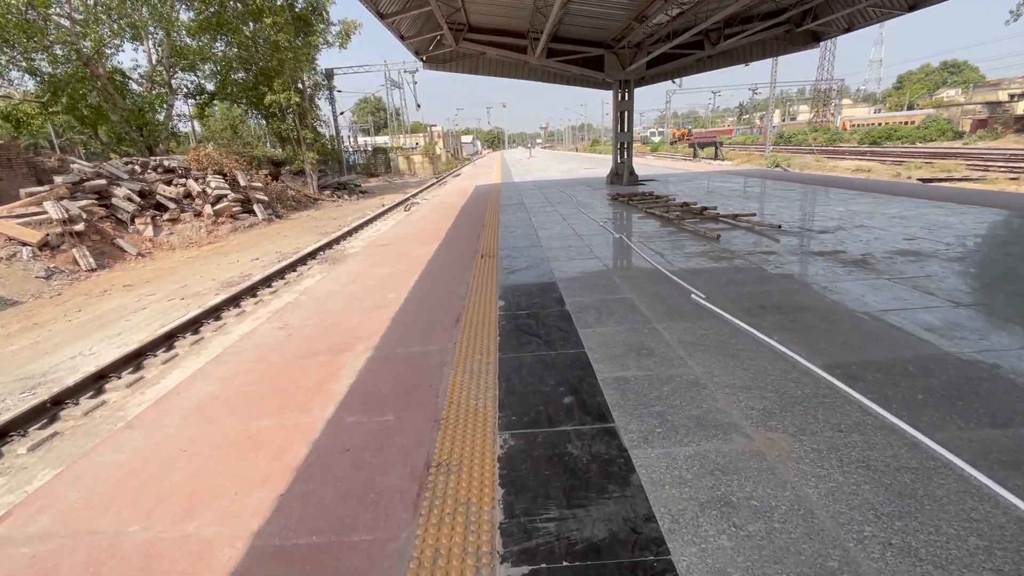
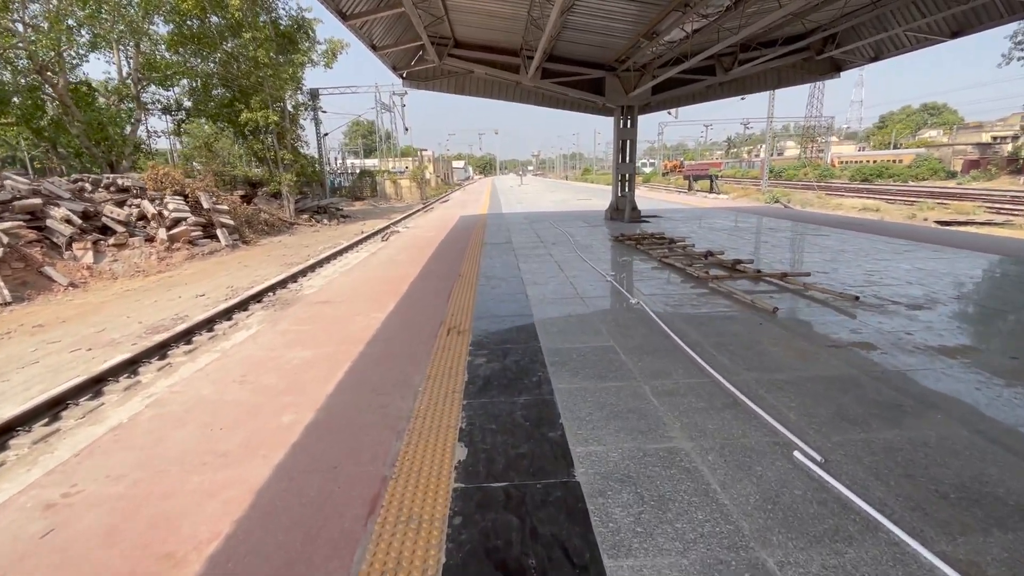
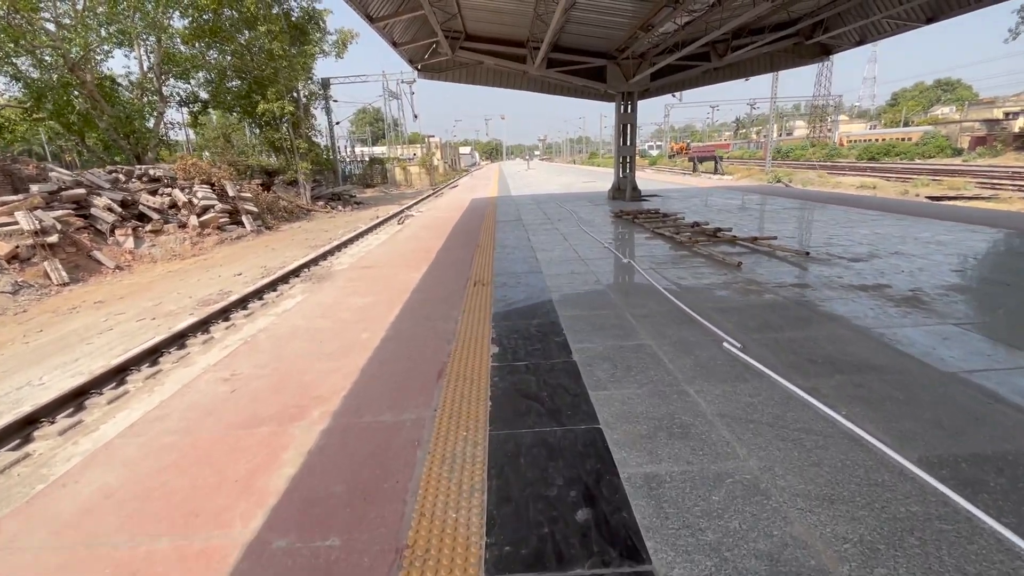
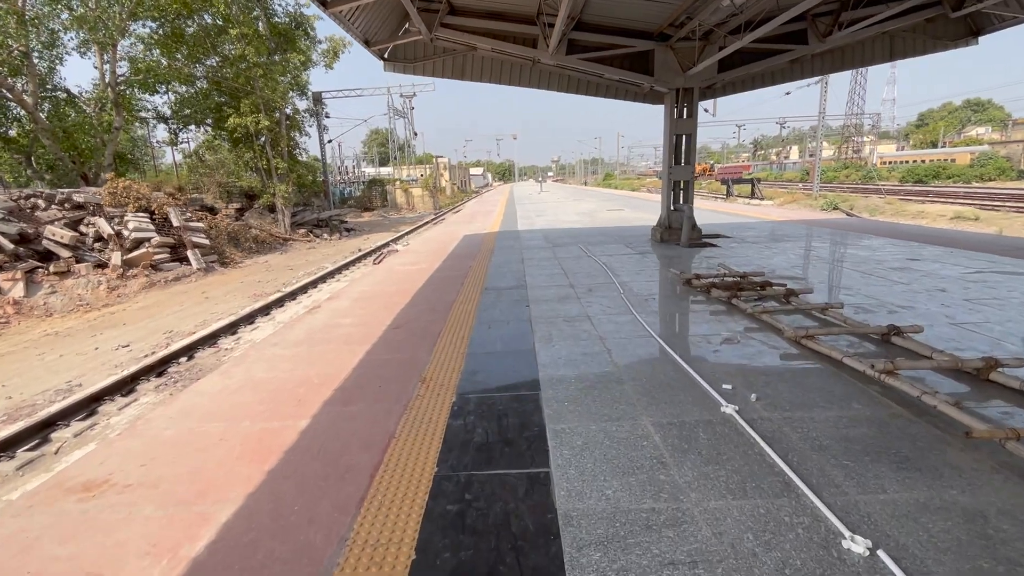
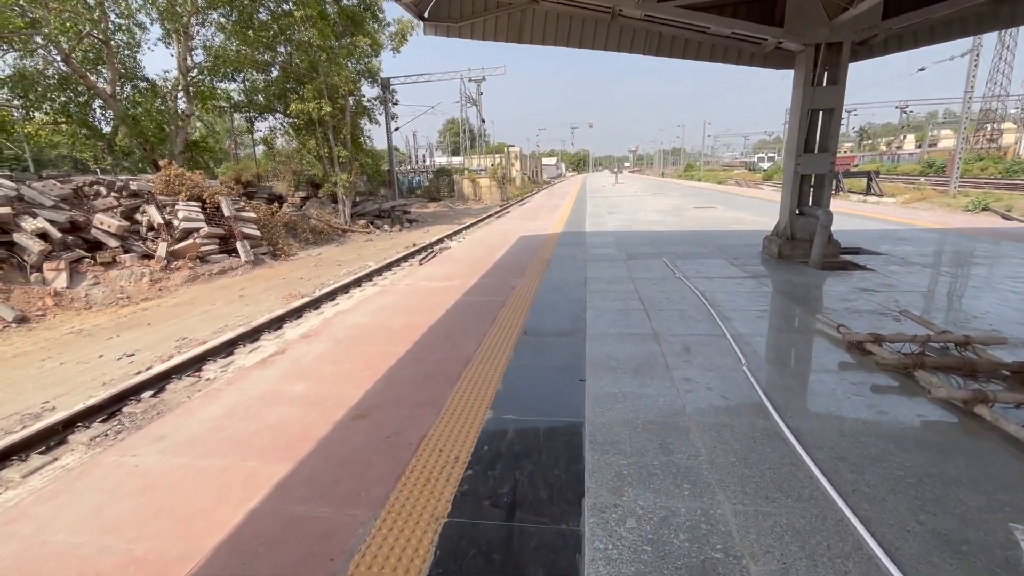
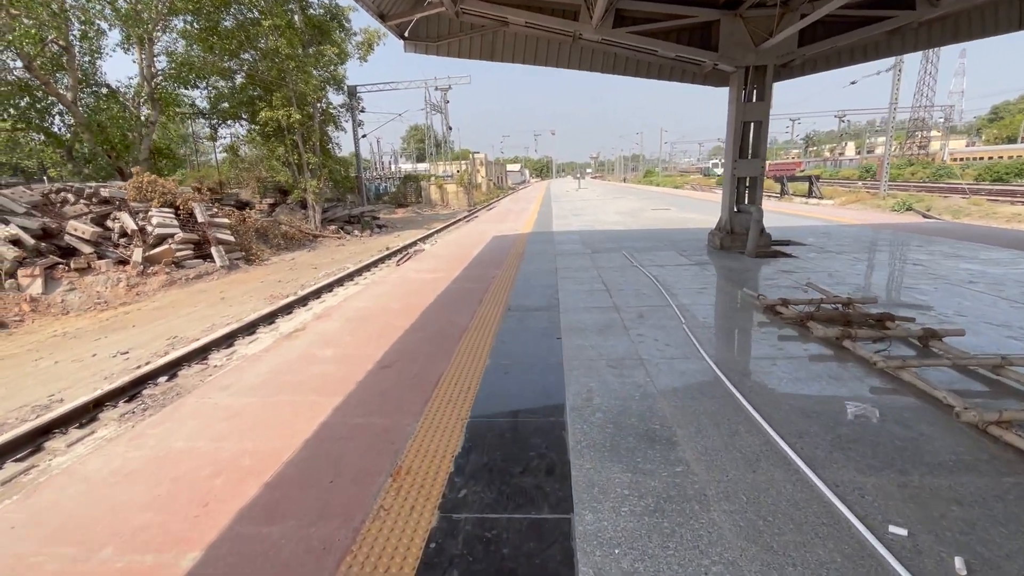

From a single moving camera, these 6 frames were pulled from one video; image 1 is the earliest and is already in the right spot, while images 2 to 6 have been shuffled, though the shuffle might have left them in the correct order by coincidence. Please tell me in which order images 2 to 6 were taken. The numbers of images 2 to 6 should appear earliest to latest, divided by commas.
3, 2, 4, 6, 5
